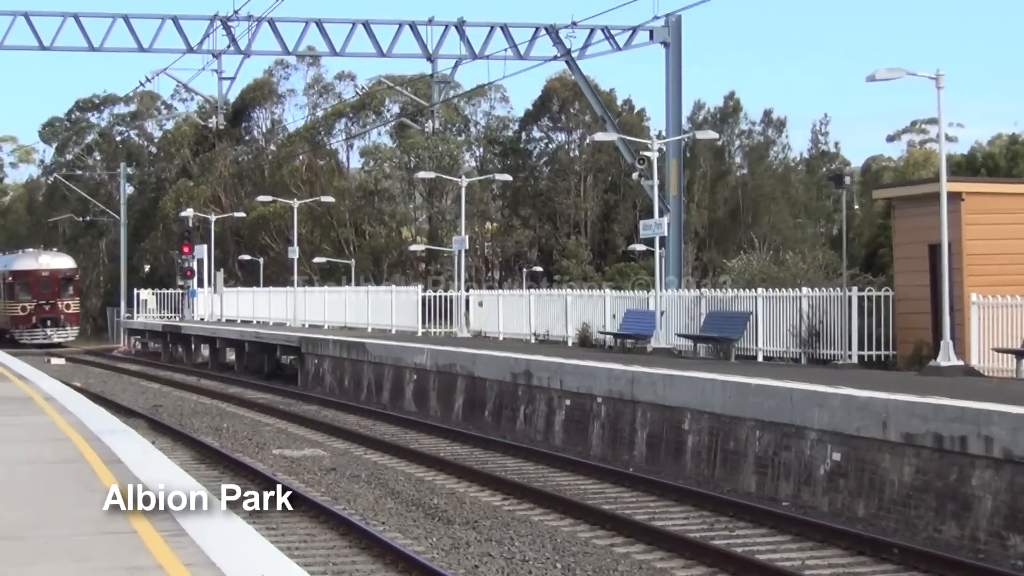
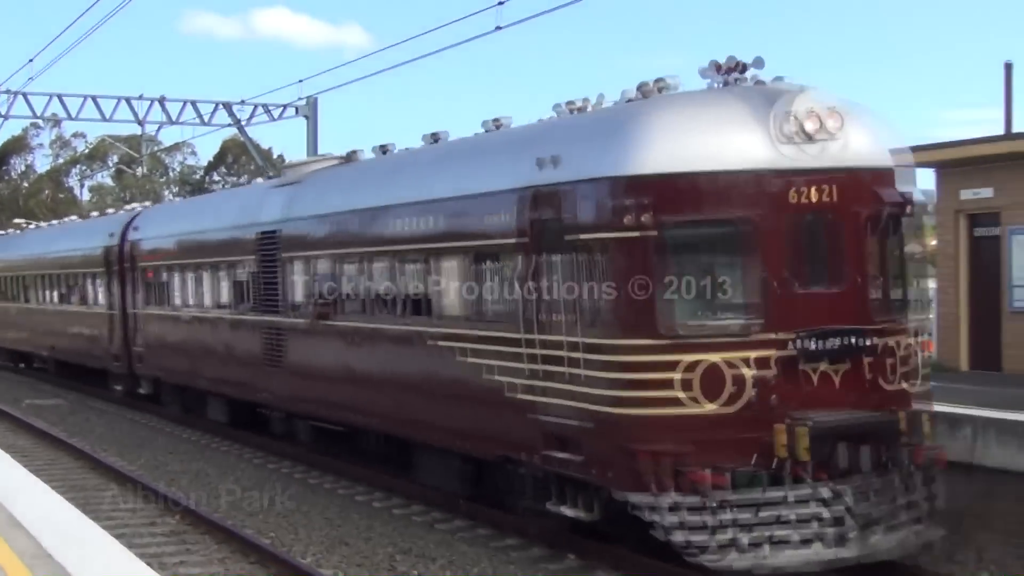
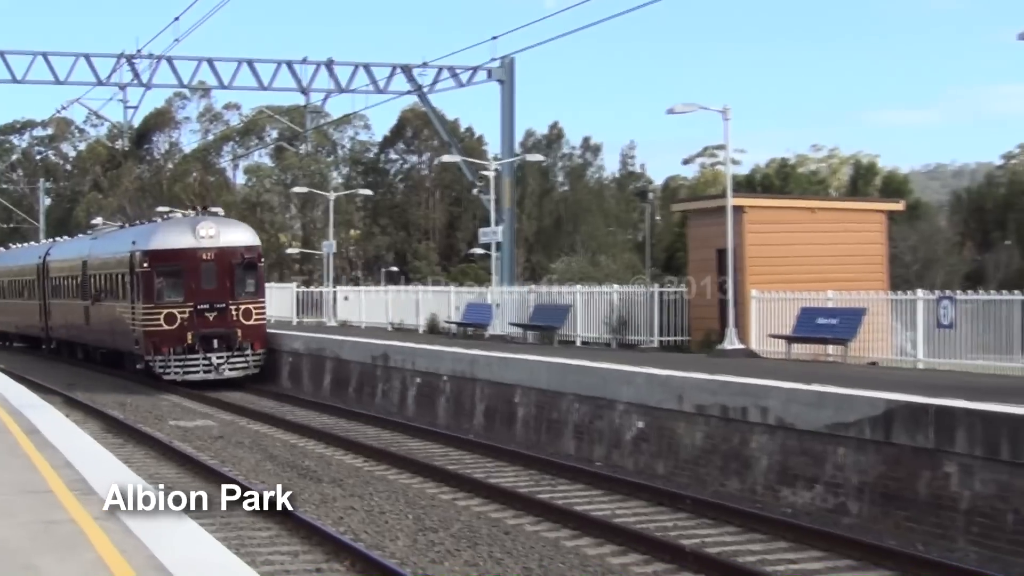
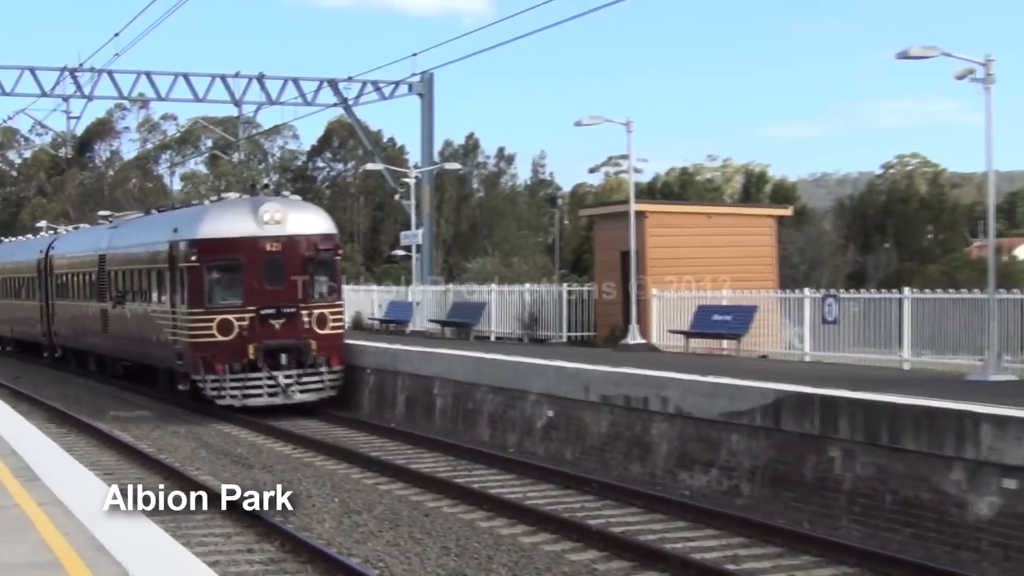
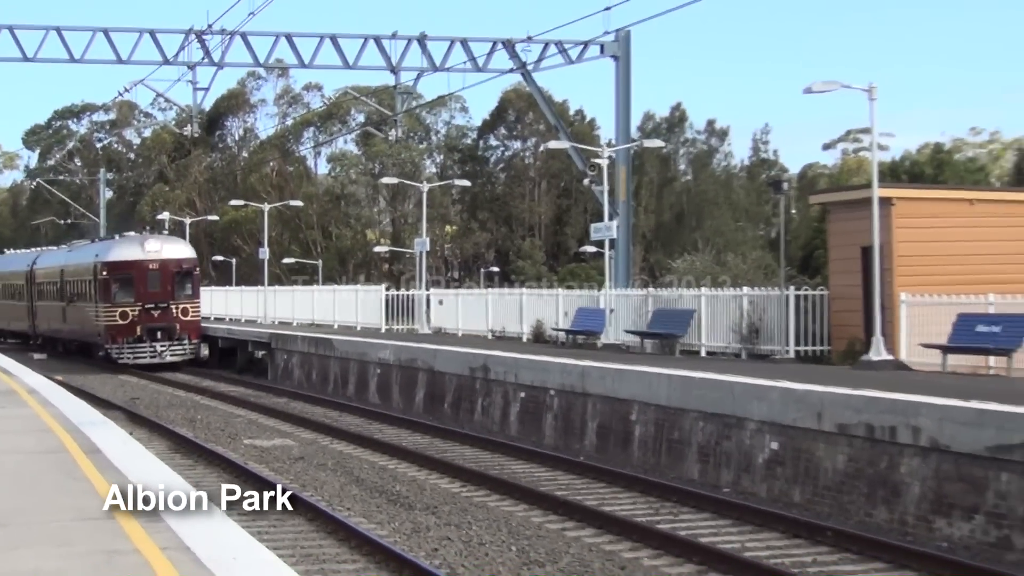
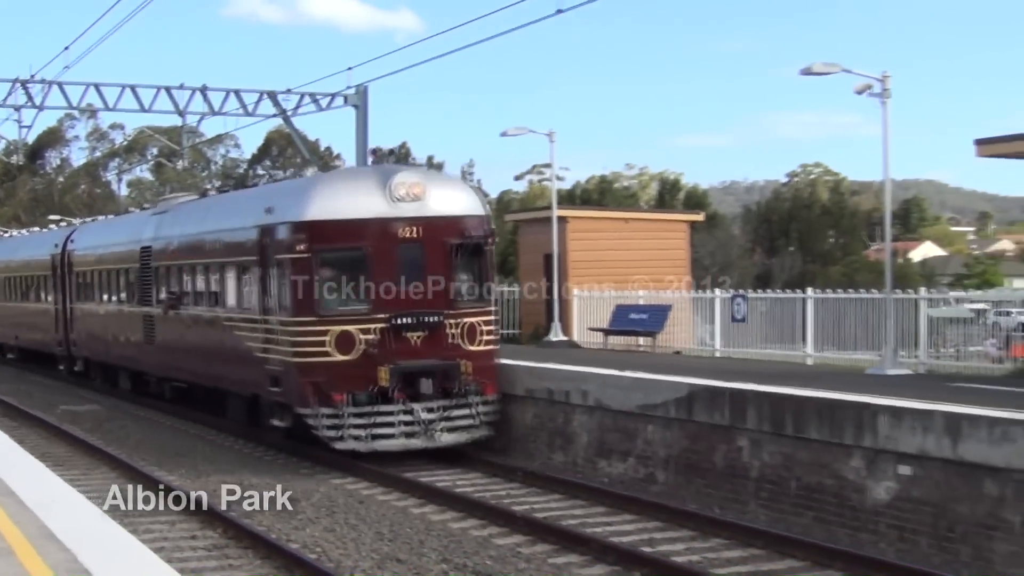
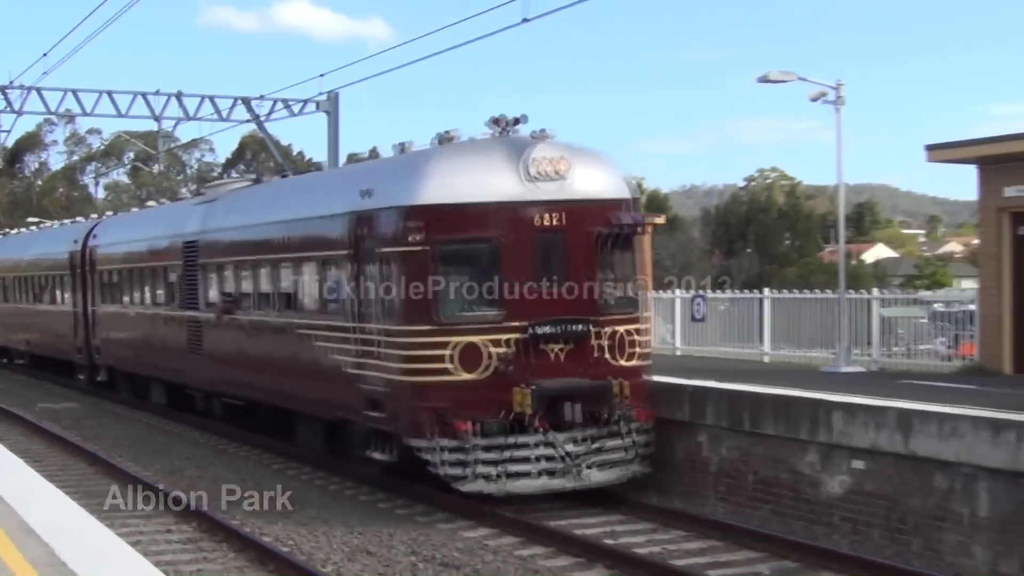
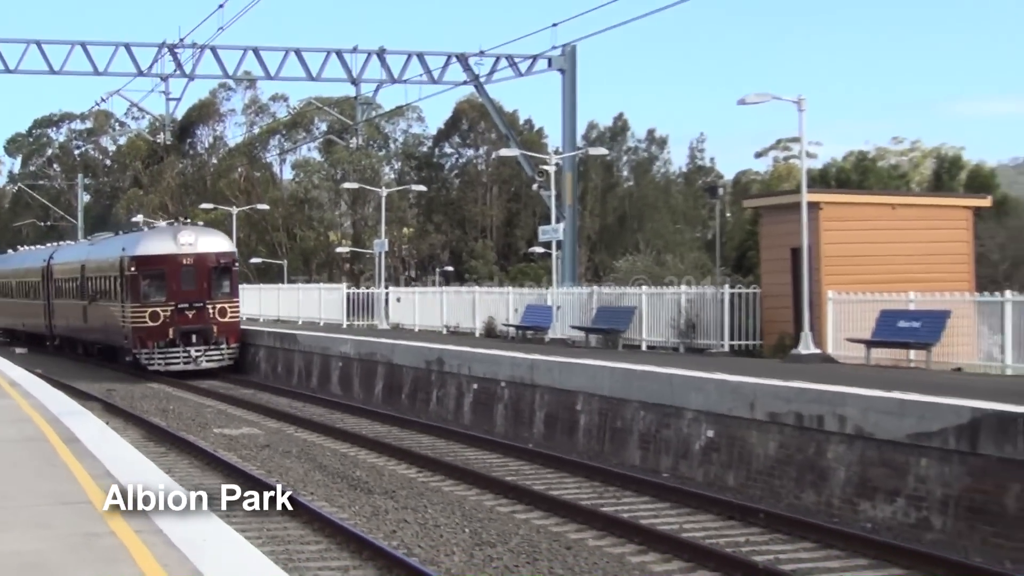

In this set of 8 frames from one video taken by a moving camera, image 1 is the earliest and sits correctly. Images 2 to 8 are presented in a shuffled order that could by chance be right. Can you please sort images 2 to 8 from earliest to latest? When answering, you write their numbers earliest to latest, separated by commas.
5, 8, 3, 4, 6, 7, 2
